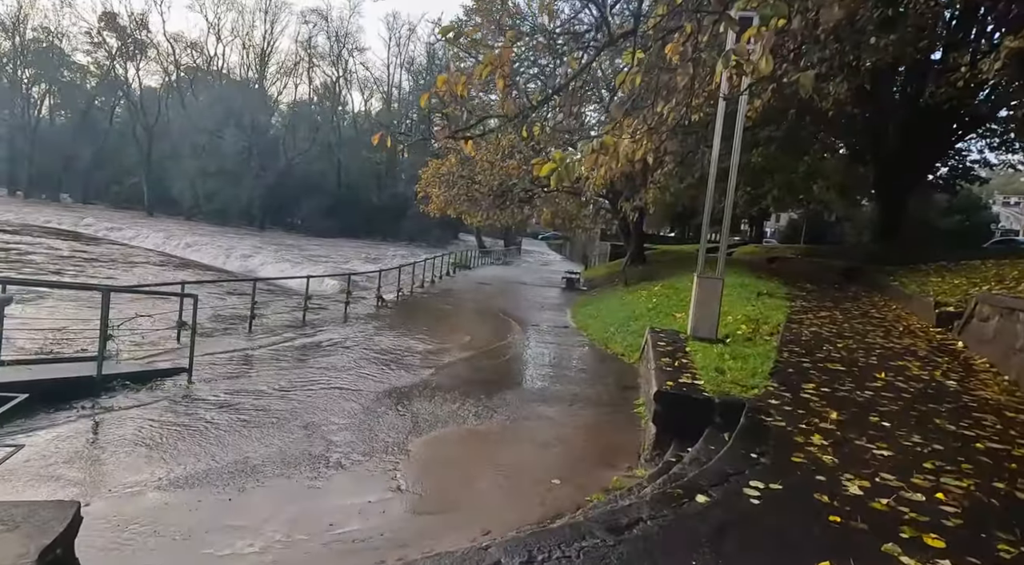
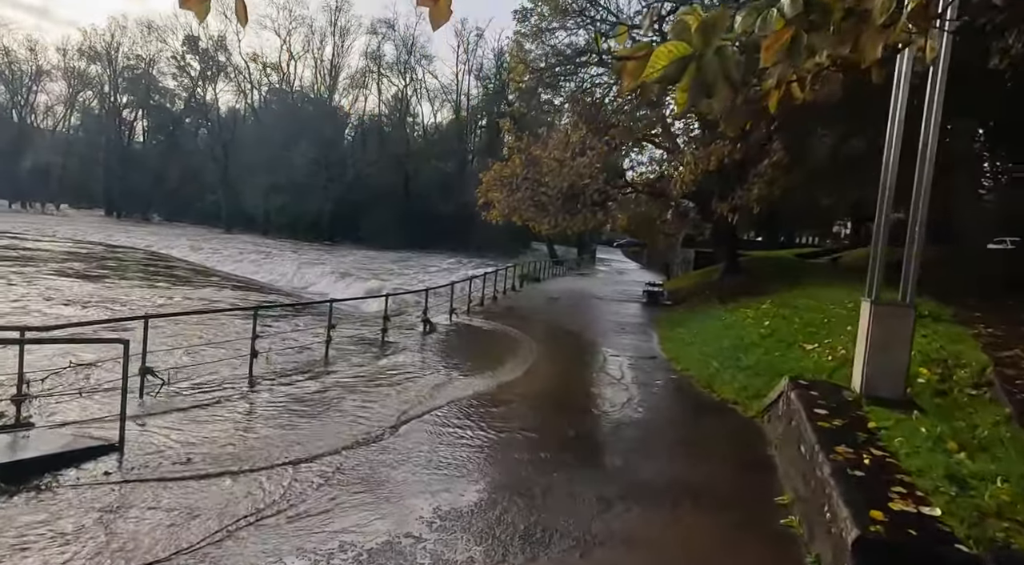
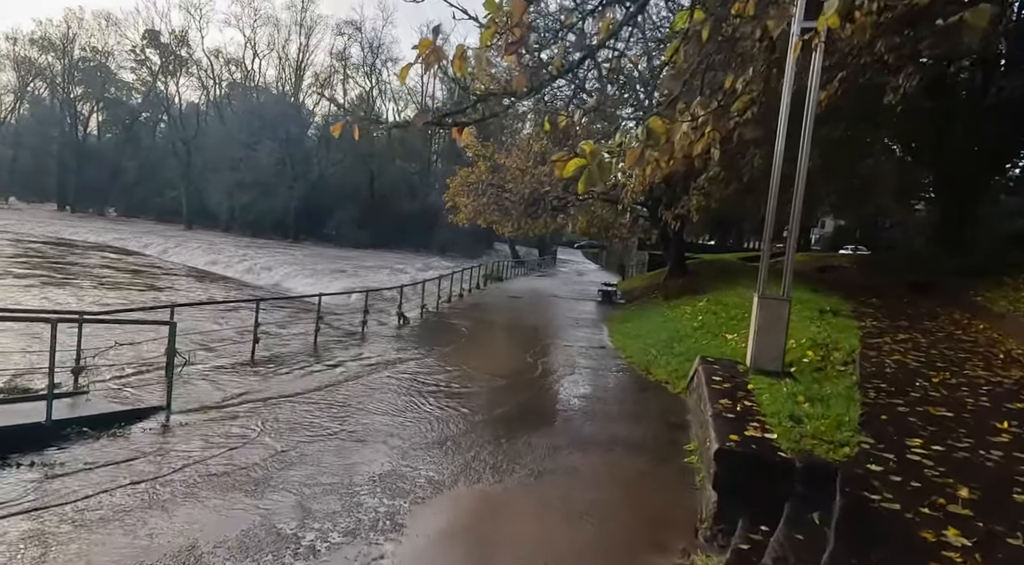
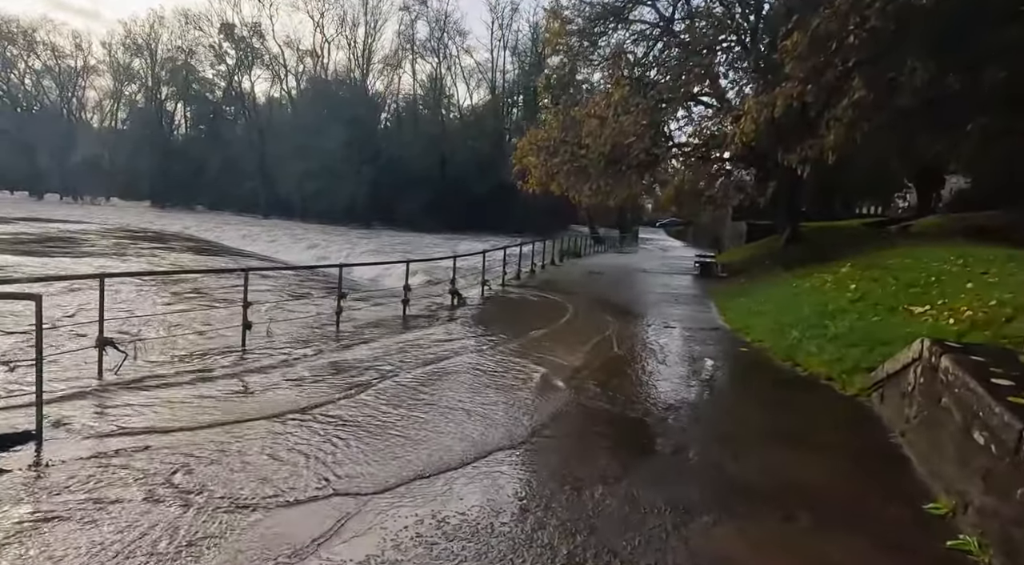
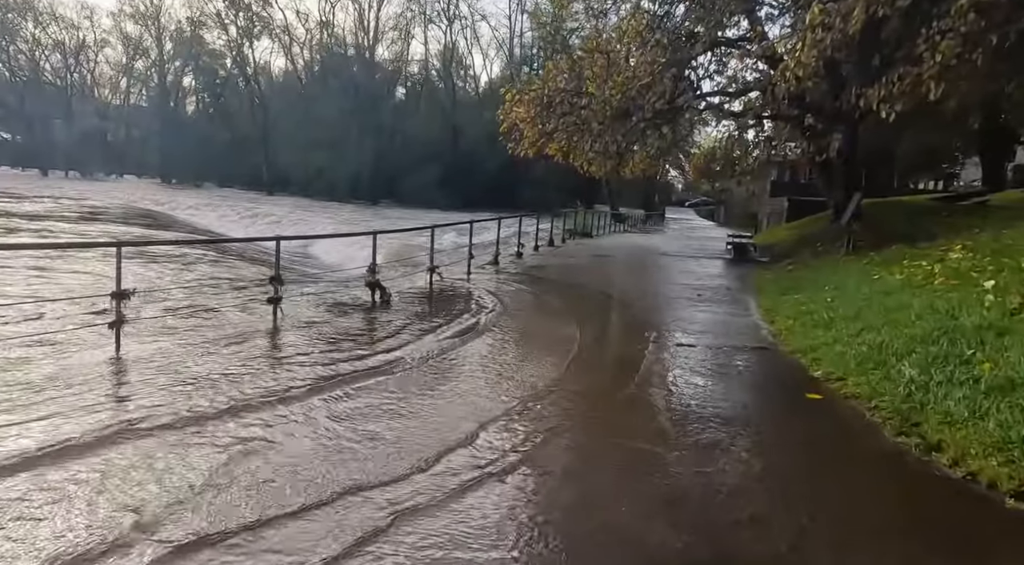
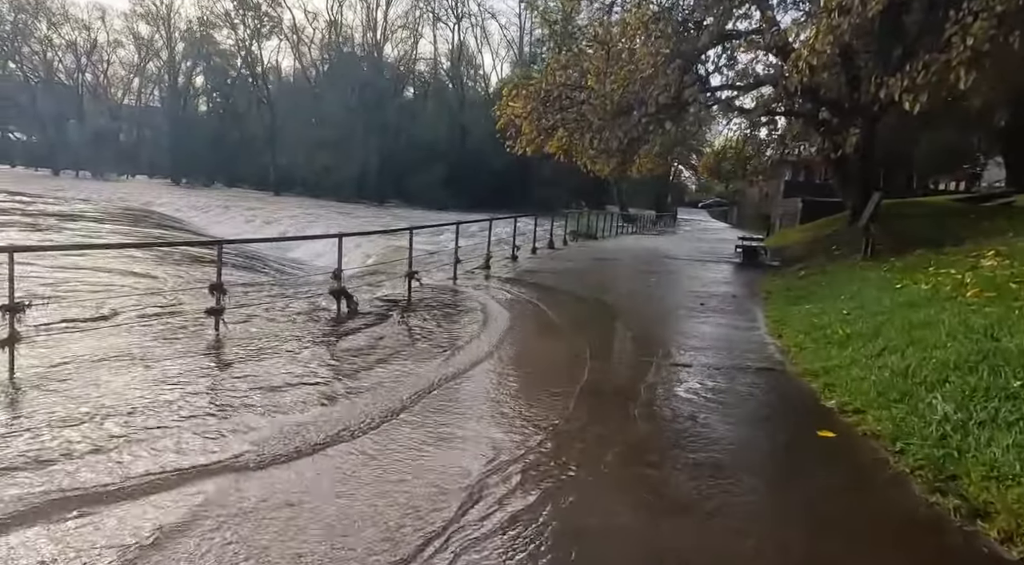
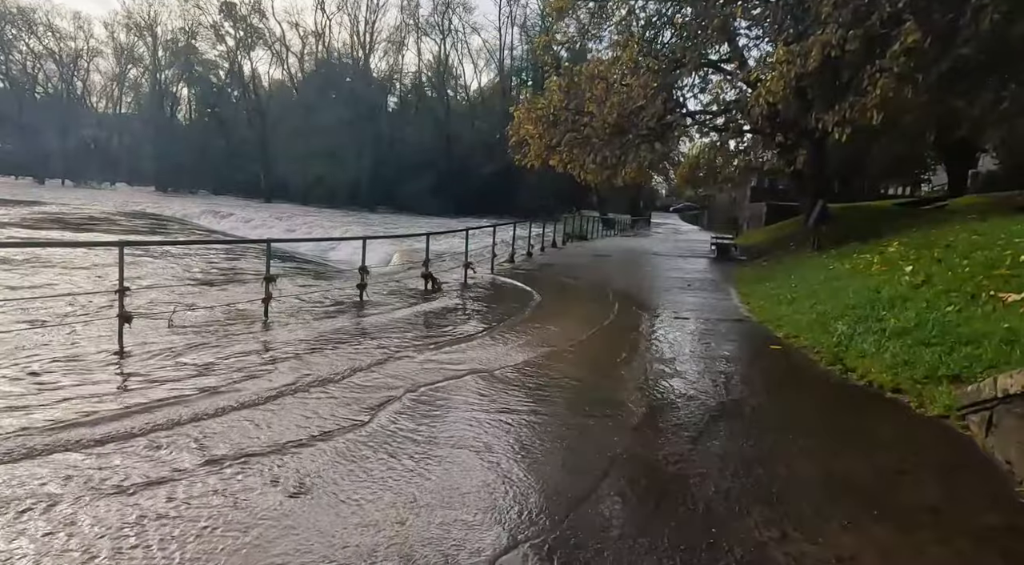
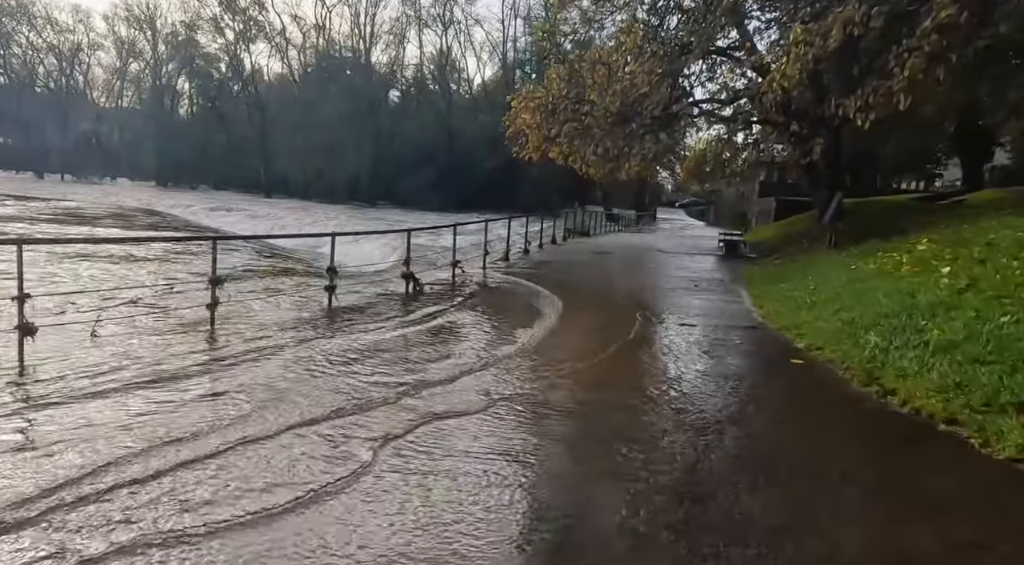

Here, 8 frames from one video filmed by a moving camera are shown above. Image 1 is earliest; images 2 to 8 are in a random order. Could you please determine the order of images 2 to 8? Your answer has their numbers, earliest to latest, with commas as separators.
3, 2, 4, 7, 8, 5, 6
